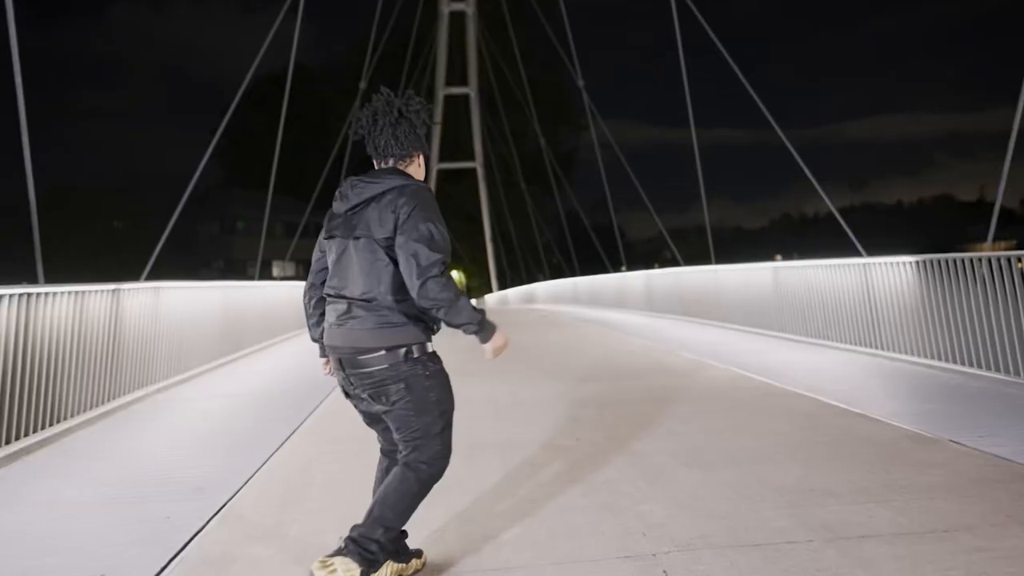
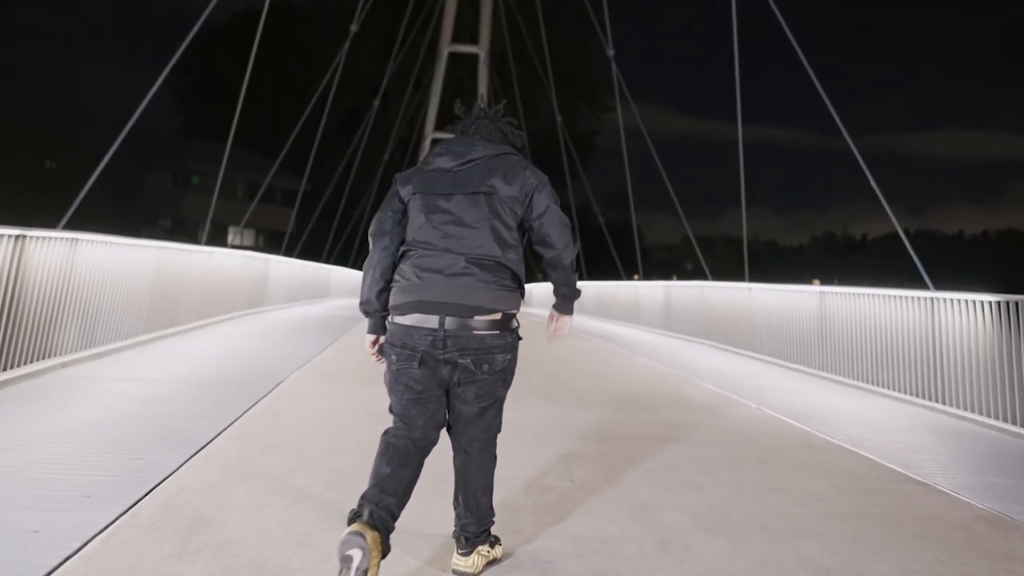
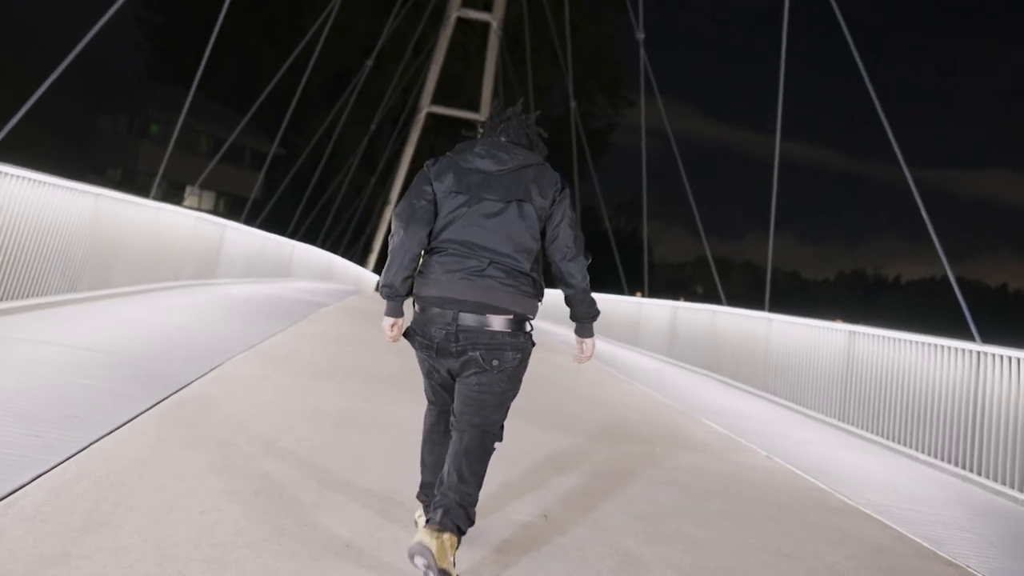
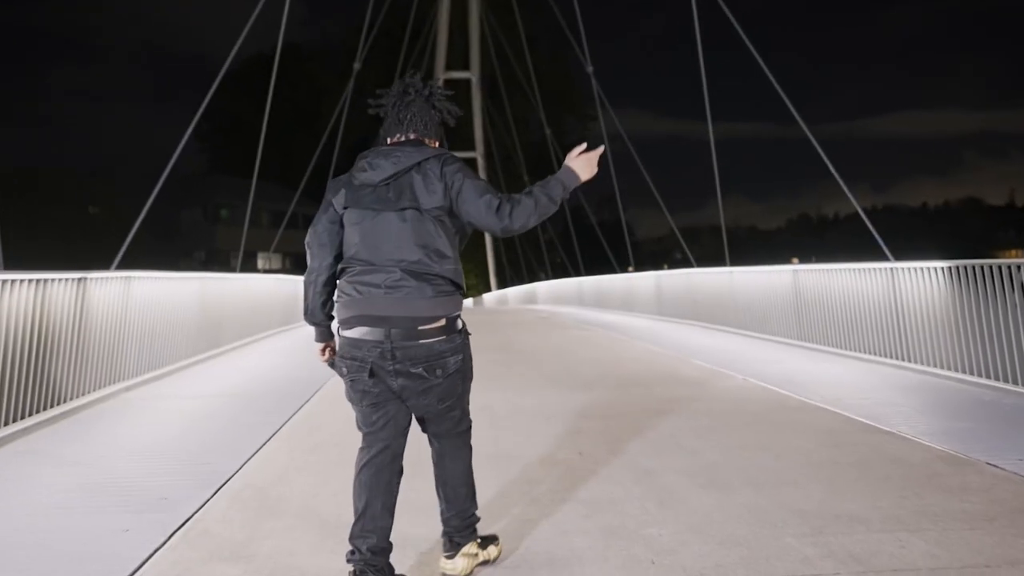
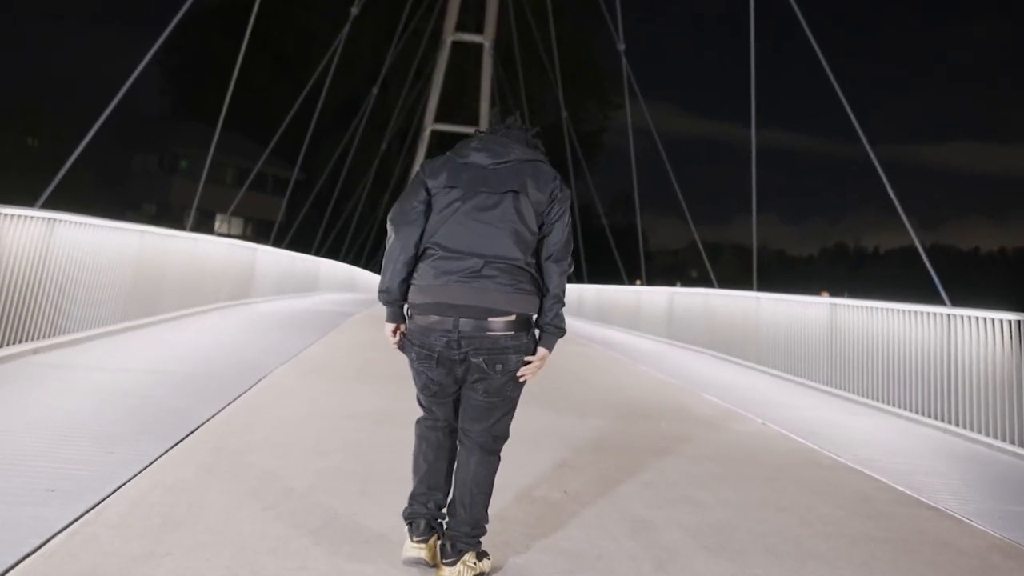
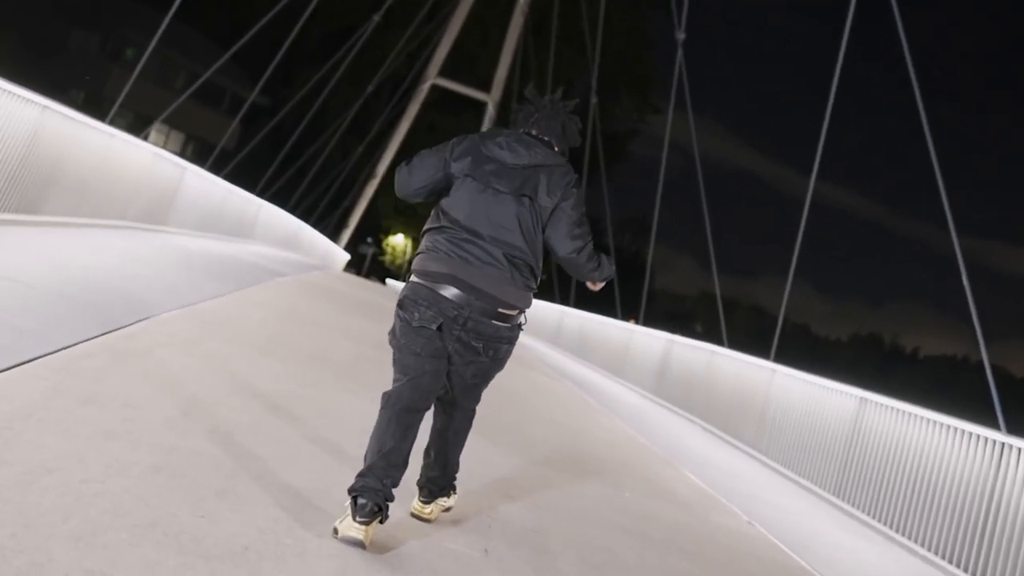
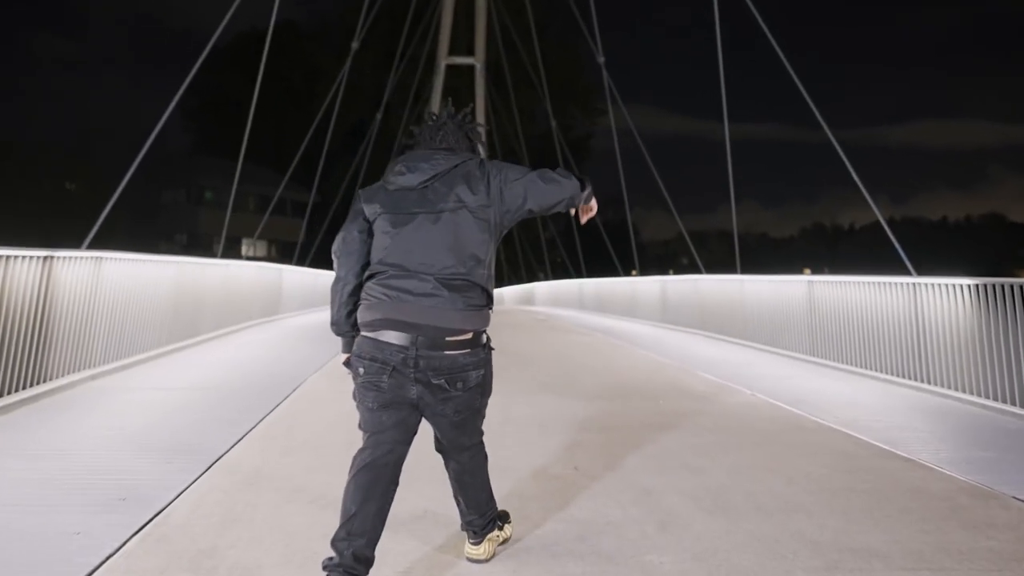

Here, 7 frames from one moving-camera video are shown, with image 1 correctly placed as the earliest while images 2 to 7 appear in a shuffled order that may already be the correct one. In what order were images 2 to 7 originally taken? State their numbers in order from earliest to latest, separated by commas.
4, 7, 2, 5, 3, 6
